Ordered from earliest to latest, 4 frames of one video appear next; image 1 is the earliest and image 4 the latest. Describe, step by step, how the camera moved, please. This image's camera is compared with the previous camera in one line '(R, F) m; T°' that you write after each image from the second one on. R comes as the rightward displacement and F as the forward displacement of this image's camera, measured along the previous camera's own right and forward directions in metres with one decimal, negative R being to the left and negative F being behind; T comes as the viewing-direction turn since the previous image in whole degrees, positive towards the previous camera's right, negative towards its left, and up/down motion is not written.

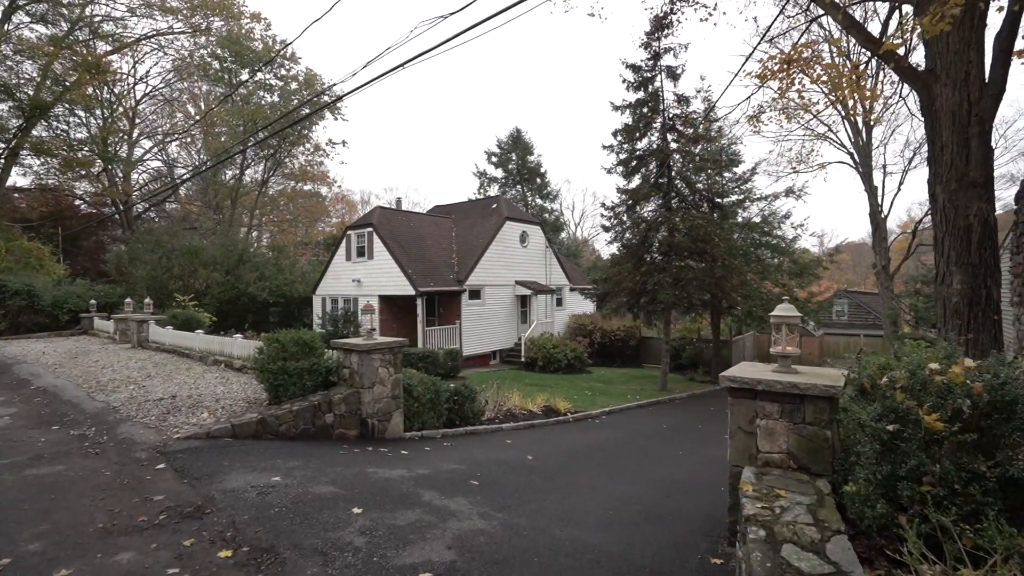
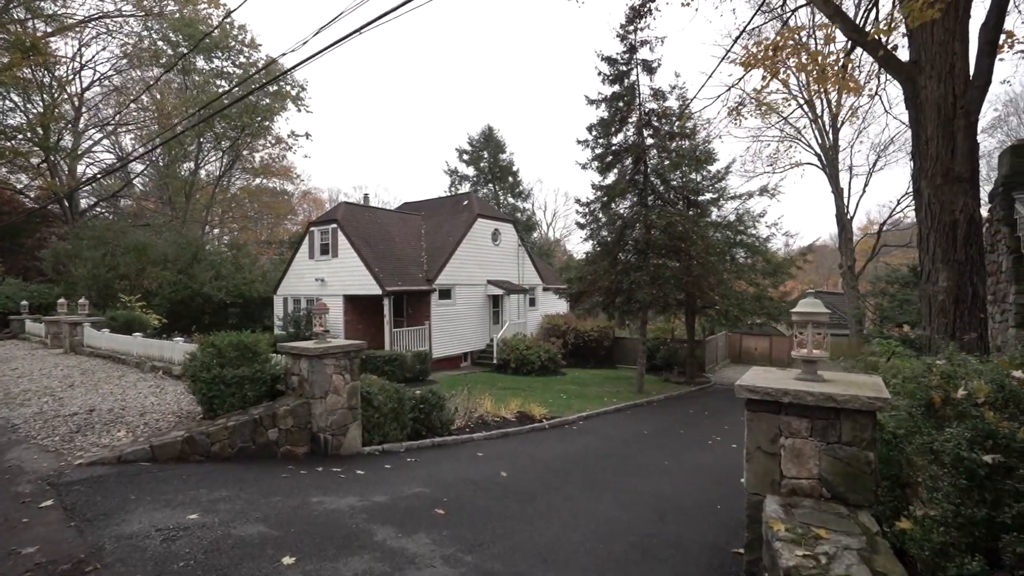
(0.0, +0.6) m; +3°
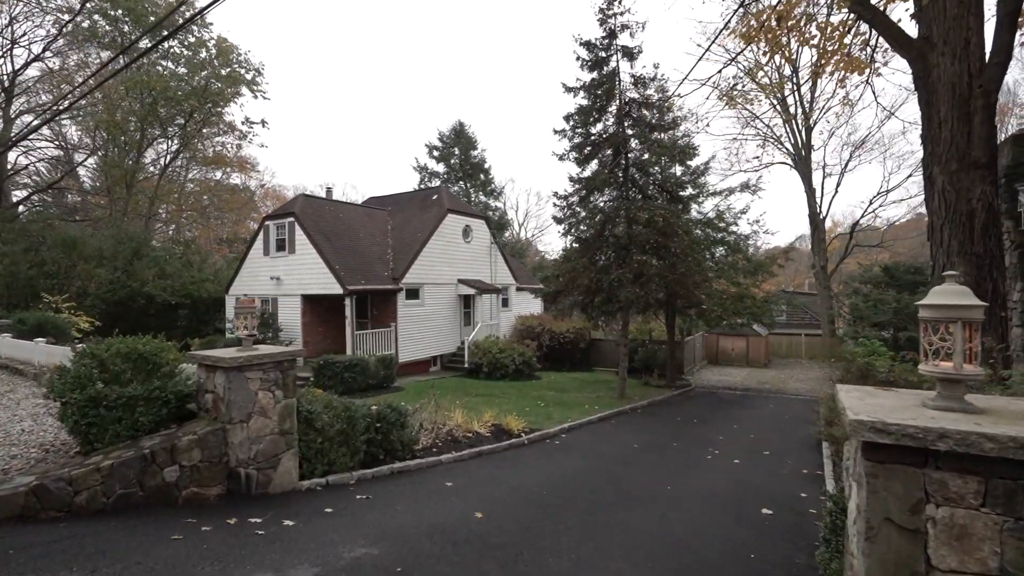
(0.0, +1.0) m; +3°
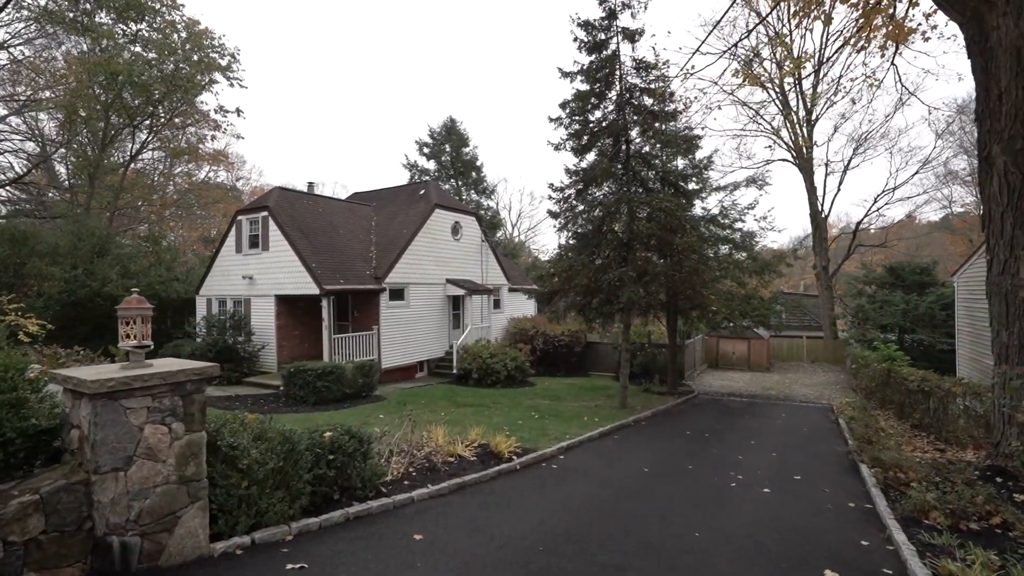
(0.0, +1.1) m; +1°
